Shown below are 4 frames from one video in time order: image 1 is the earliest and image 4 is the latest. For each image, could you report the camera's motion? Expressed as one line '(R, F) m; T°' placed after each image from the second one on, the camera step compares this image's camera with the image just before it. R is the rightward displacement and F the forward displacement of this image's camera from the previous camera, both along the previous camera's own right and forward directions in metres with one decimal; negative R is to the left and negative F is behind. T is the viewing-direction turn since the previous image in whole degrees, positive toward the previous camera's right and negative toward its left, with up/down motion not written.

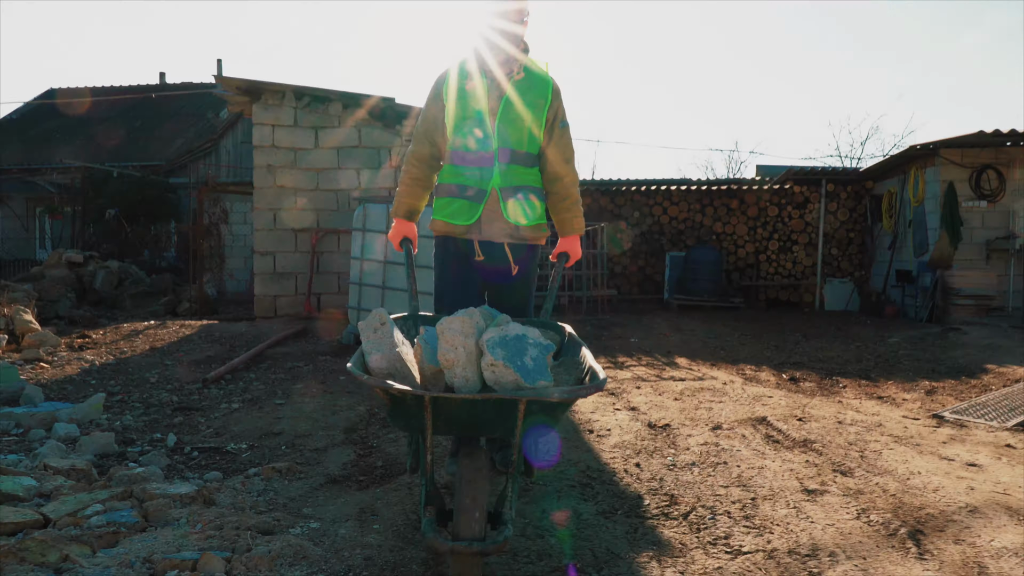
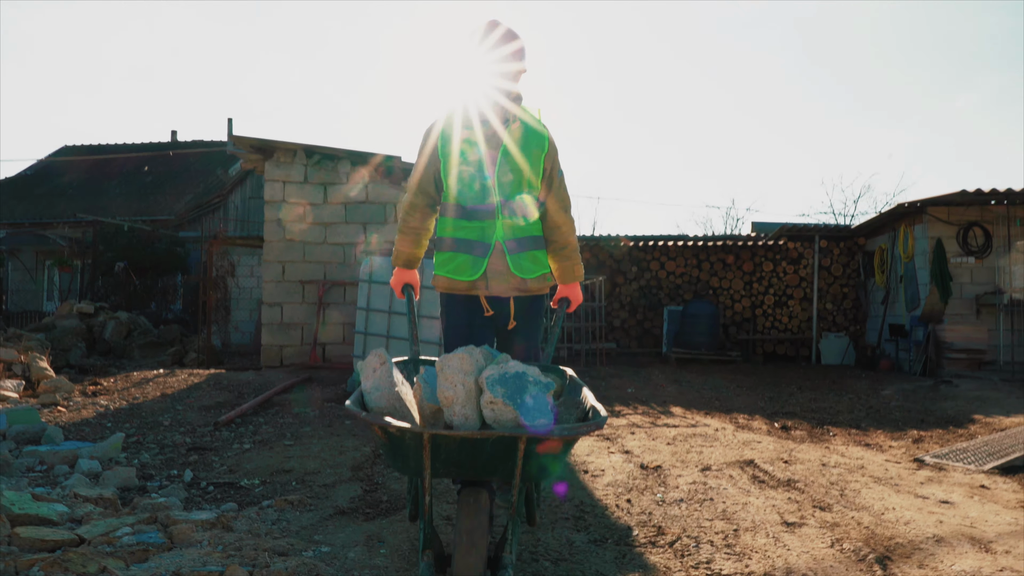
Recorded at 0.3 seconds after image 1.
(0.0, -0.3) m; 0°
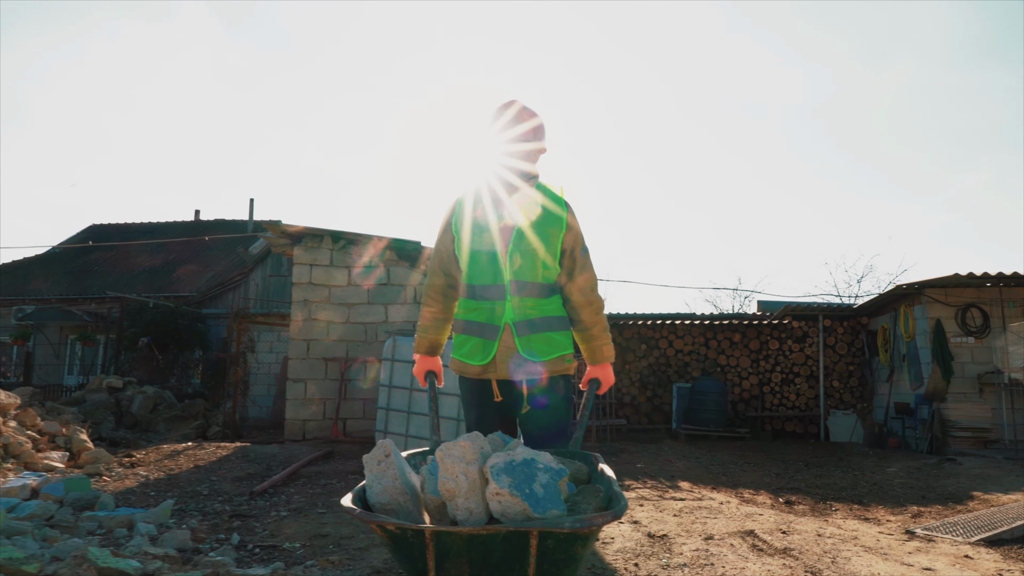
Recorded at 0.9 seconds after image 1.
(0.0, -0.5) m; -1°
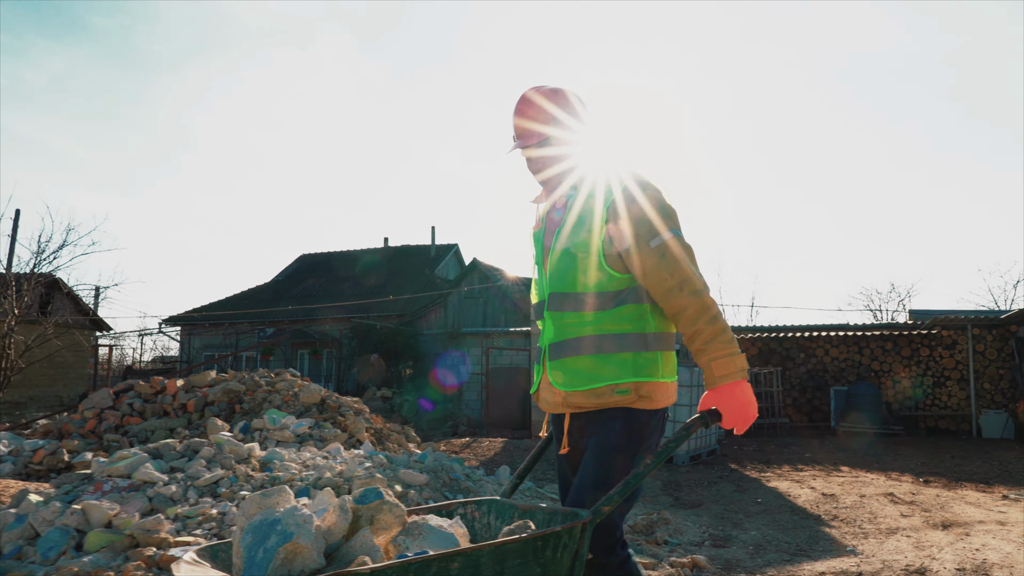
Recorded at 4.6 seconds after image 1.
(-0.8, -3.3) m; -11°
